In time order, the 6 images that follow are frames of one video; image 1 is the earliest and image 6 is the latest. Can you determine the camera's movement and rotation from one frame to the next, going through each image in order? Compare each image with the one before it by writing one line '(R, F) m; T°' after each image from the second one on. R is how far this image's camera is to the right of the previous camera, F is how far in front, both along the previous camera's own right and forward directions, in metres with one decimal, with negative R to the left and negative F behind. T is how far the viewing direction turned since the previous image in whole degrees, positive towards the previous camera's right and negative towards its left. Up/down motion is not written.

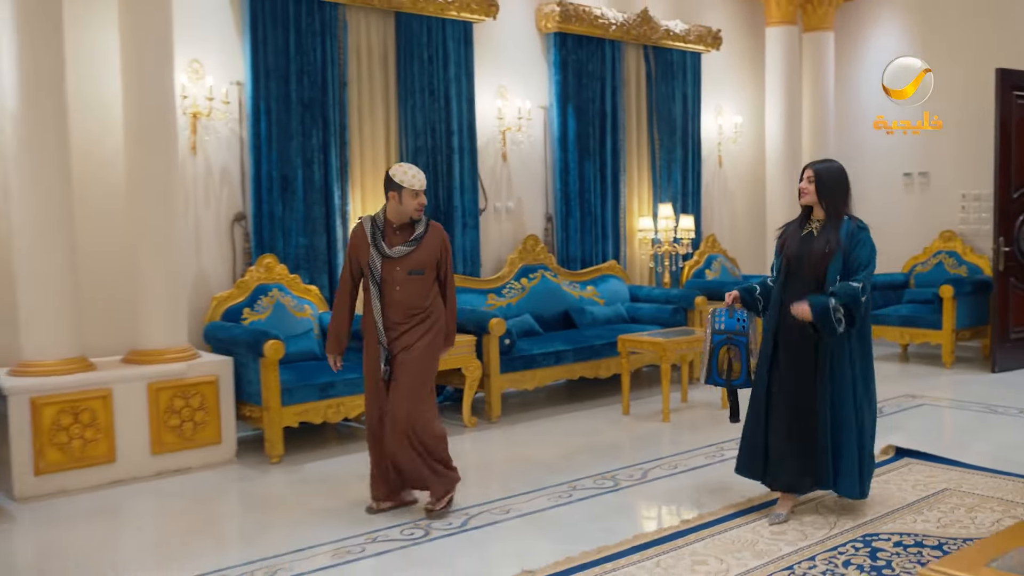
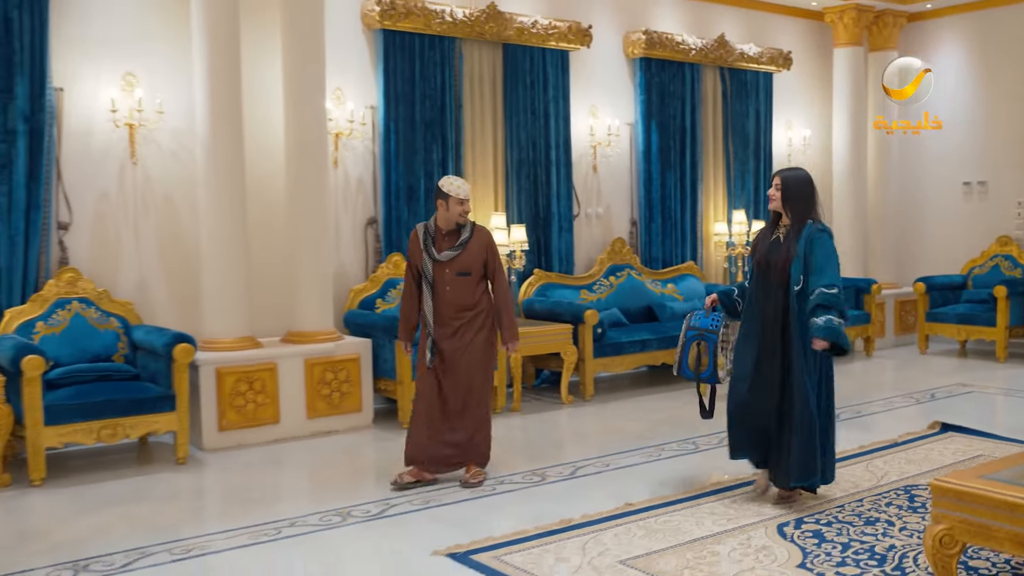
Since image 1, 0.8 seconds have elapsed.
(-0.2, -1.0) m; -4°
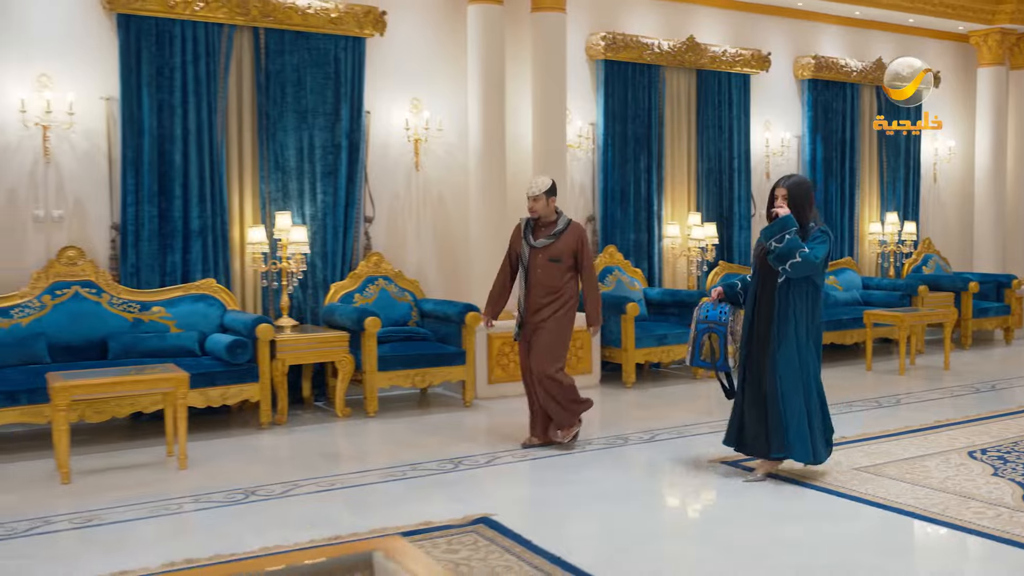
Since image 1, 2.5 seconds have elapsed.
(-0.9, -1.5) m; -5°
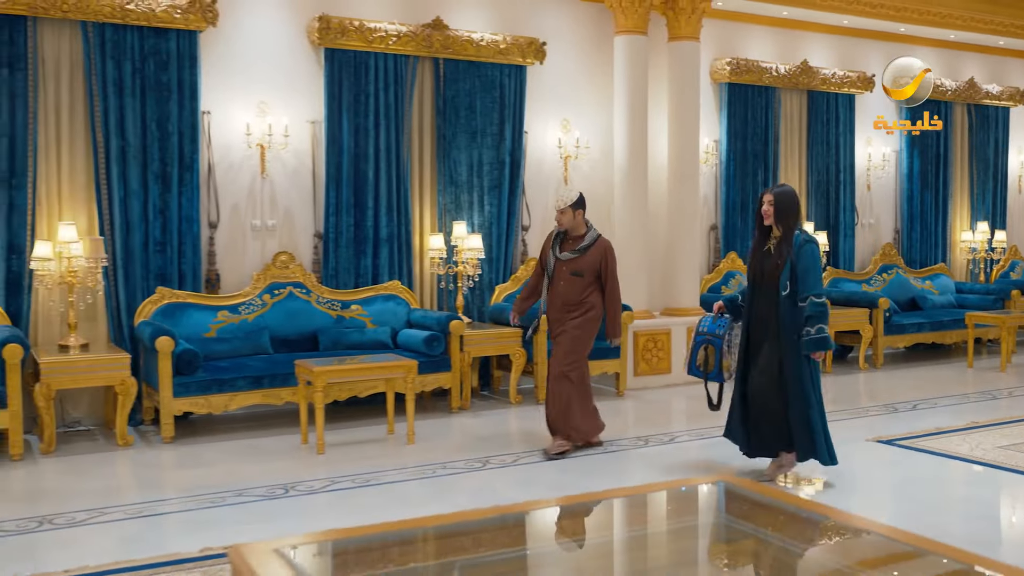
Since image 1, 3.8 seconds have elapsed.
(-1.0, -0.9) m; -2°
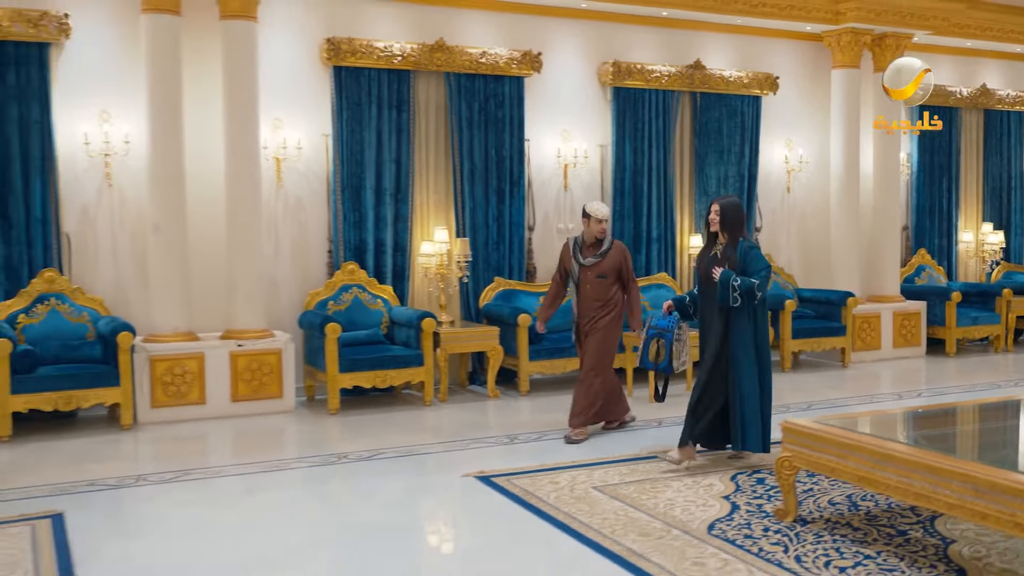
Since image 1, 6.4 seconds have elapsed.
(-1.7, -2.0) m; -4°
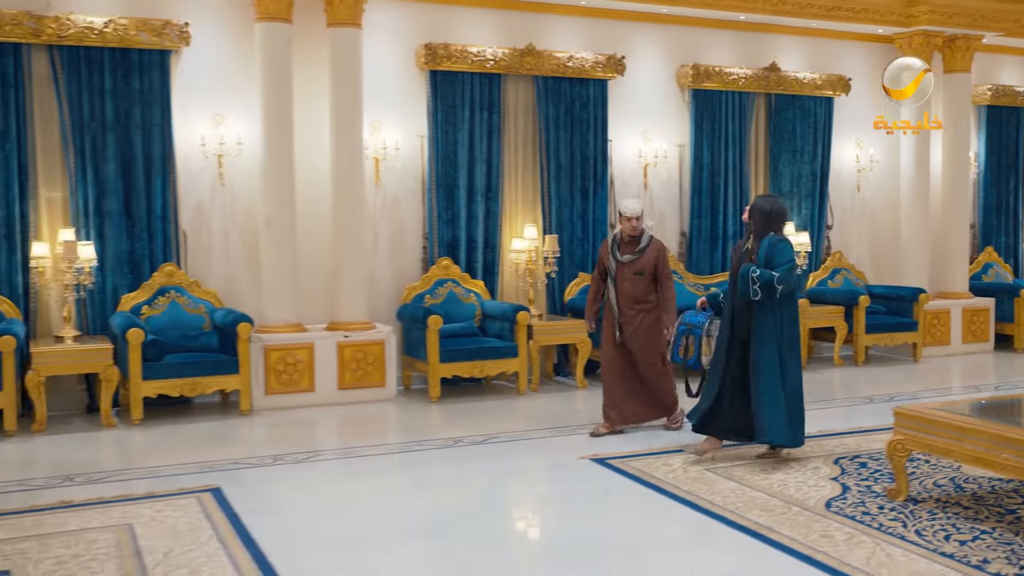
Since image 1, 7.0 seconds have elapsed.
(-0.5, -0.4) m; -2°
